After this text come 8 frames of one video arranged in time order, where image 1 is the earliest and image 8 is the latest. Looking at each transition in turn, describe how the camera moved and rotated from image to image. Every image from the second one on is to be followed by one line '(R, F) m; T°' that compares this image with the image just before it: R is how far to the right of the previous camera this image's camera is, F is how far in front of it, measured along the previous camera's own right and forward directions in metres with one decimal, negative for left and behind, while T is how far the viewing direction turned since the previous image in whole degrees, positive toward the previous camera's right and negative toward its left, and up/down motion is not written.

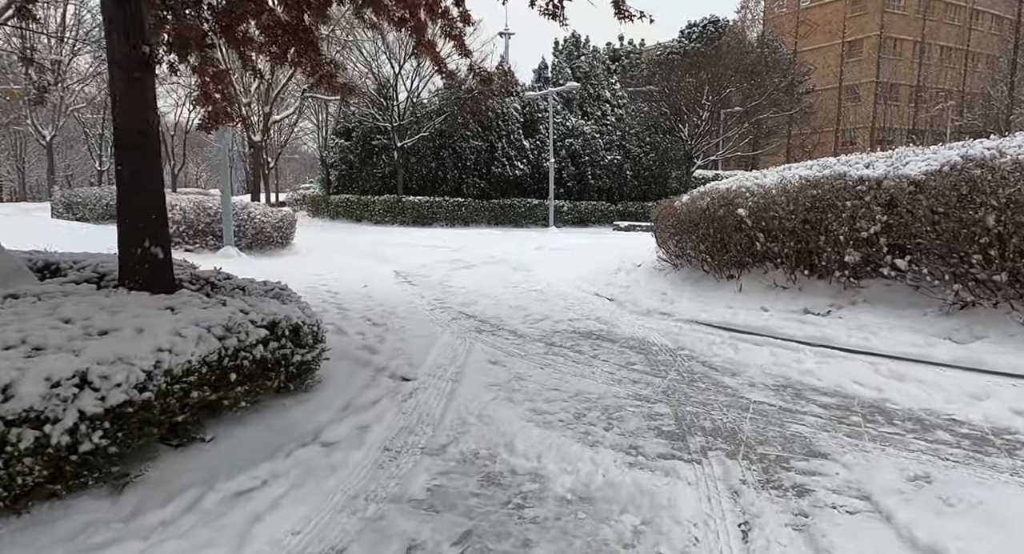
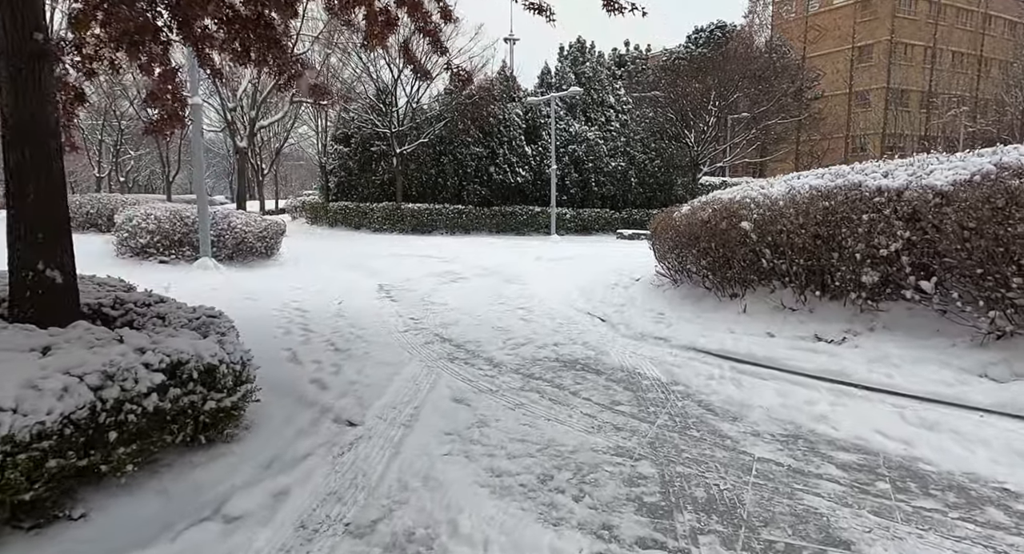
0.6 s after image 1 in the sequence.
(+0.2, +0.5) m; -1°
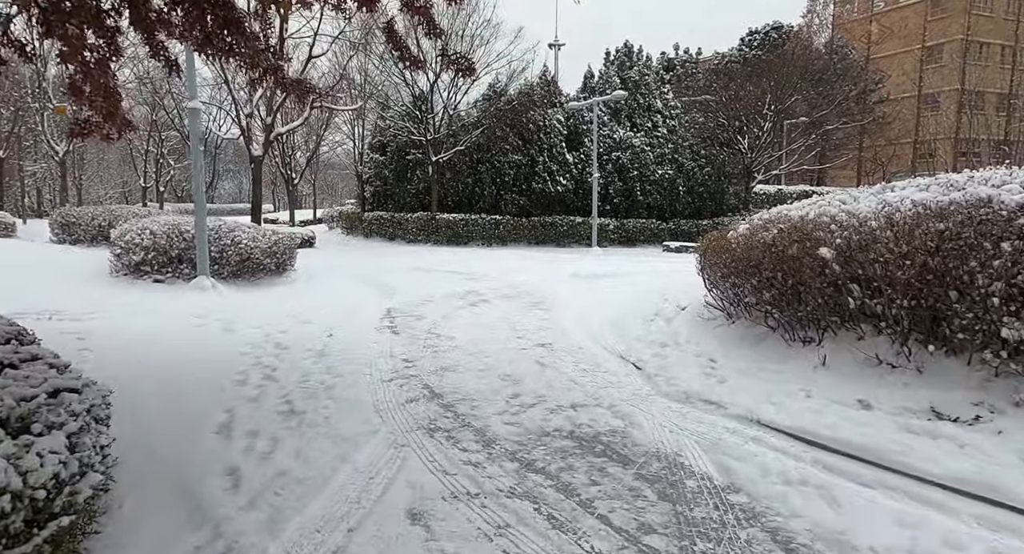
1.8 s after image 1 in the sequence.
(+0.2, +1.1) m; -4°
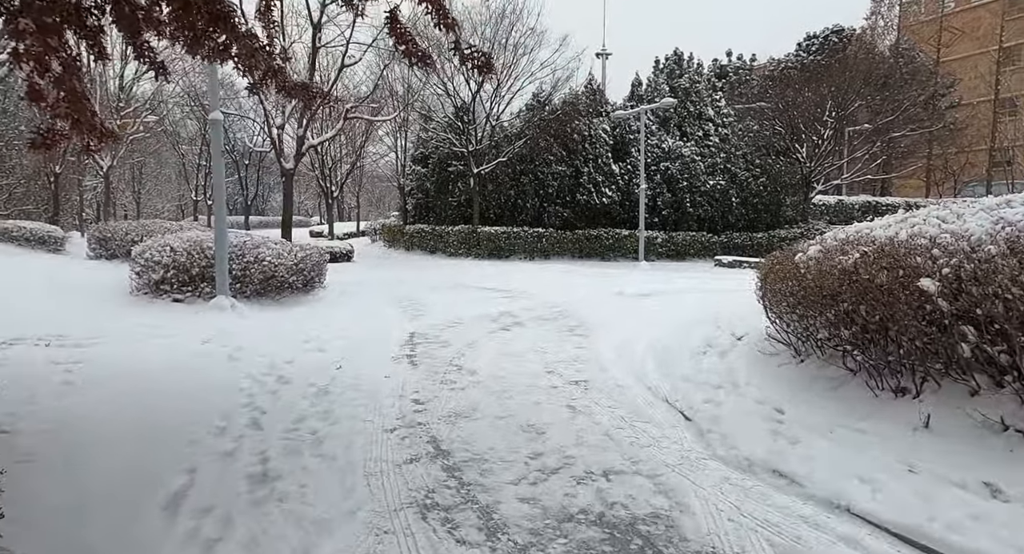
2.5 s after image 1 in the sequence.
(+0.1, +0.7) m; -4°
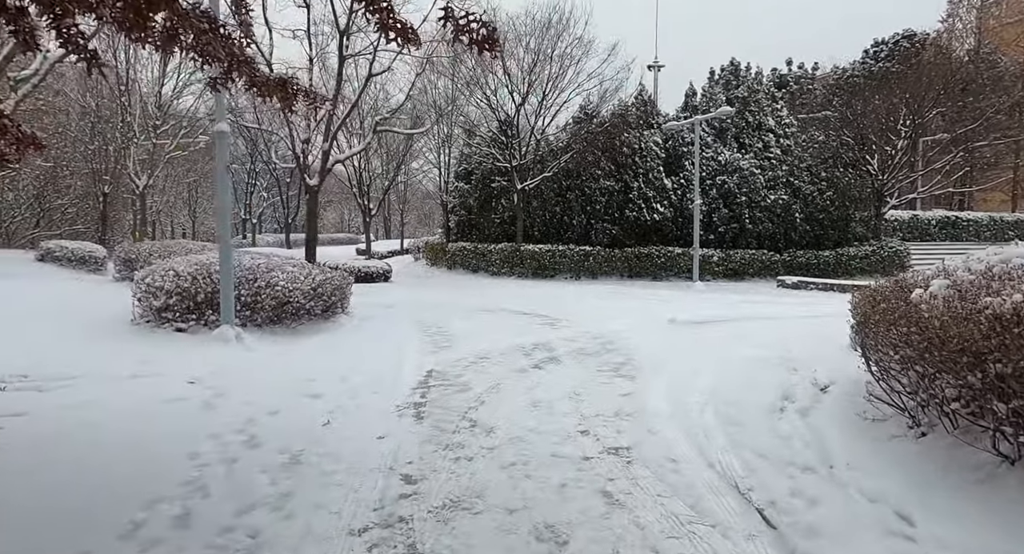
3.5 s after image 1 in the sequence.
(+0.2, +1.0) m; -5°
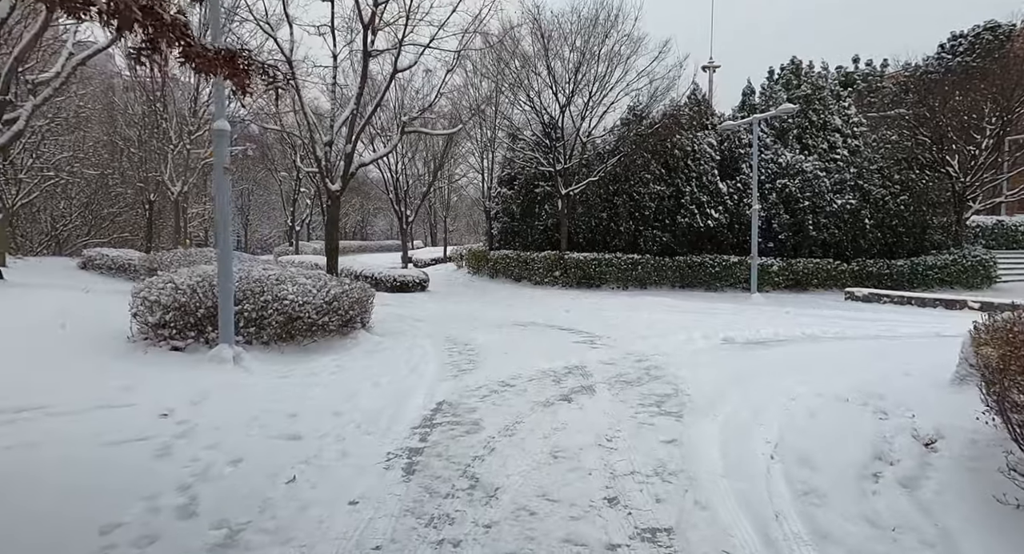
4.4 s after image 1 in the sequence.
(+0.2, +0.9) m; -5°
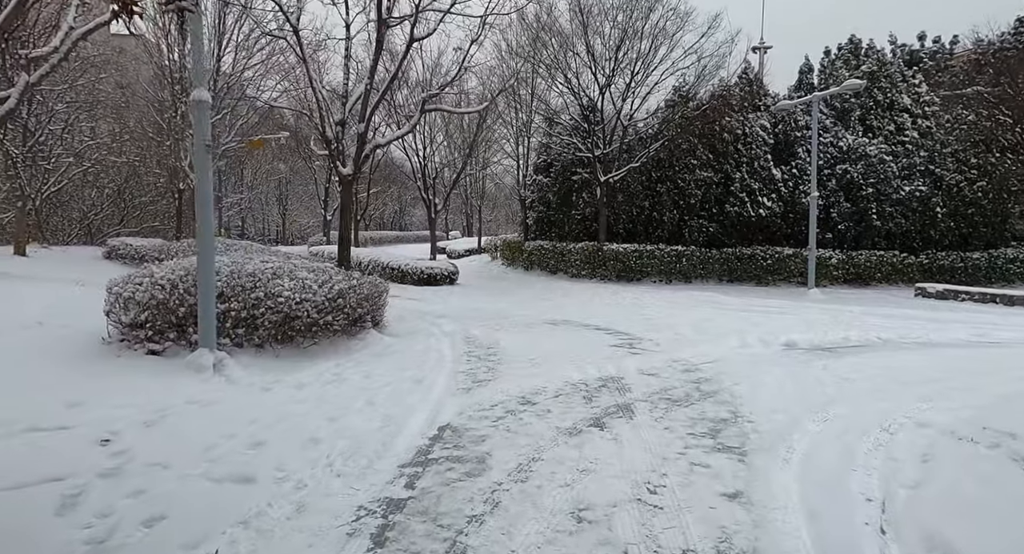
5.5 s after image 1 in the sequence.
(+0.1, +1.0) m; -4°
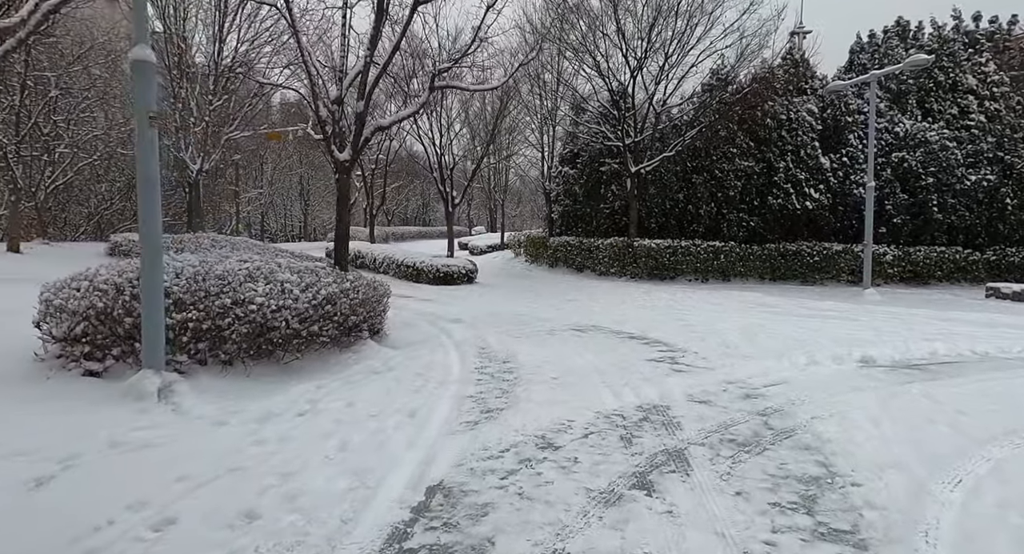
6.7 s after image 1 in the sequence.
(+0.1, +1.2) m; -2°
